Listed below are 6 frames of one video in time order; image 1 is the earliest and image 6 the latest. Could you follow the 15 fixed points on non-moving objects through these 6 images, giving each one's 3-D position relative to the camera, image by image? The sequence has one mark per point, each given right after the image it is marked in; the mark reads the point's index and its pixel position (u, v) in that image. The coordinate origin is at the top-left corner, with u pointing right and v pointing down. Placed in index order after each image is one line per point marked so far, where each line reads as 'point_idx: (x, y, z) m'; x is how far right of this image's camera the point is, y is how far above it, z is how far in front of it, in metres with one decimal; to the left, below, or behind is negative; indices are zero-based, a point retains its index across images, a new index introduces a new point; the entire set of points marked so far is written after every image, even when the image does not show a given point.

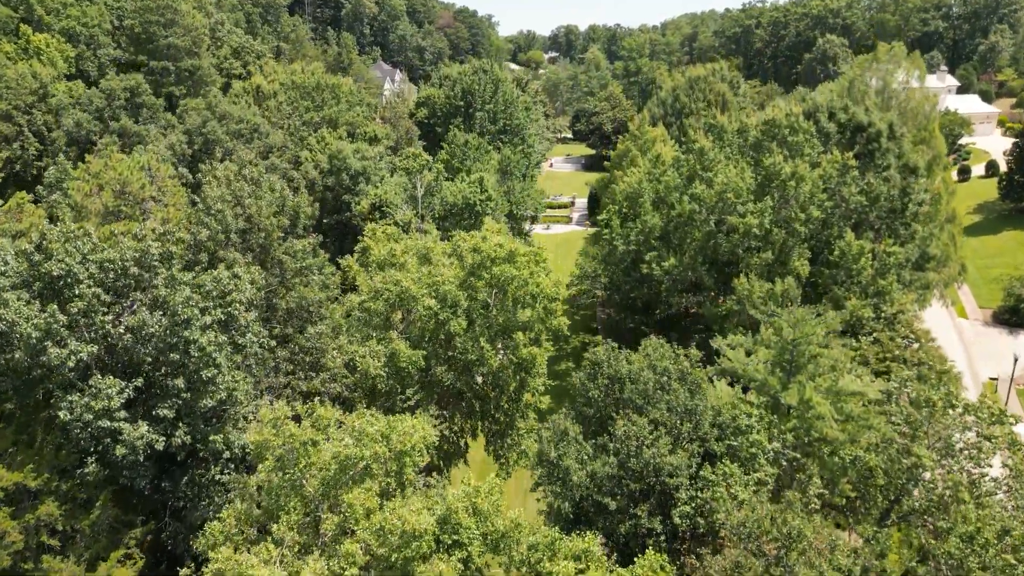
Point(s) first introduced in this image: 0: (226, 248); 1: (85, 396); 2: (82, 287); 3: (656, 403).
0: (-6.9, +0.9, +19.8) m
1: (-8.1, -2.0, +15.4) m
2: (-8.2, 0.0, +15.5) m
3: (+2.9, -2.3, +16.5) m
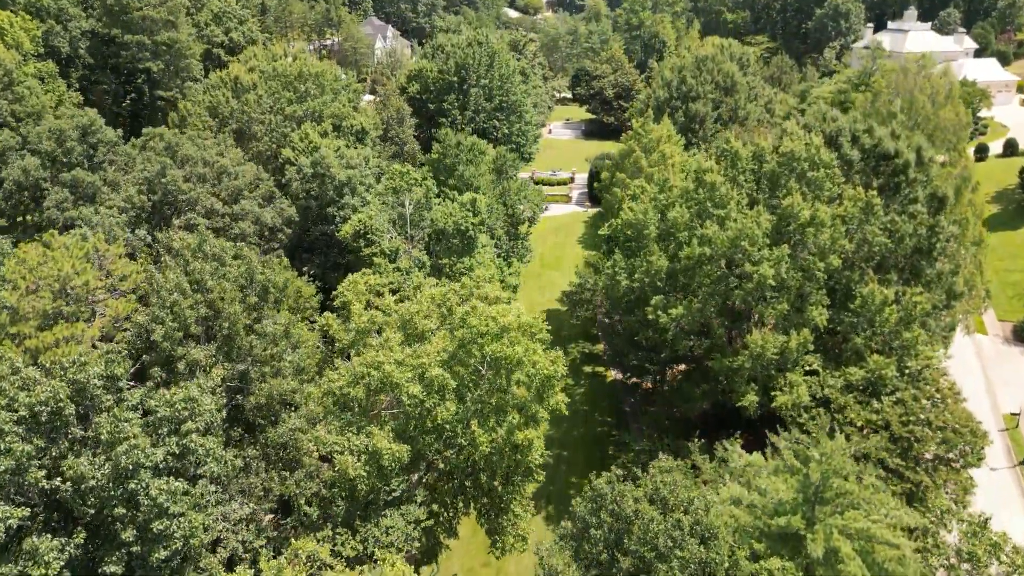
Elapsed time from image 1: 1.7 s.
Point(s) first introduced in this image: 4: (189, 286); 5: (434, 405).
0: (-7.1, -1.3, +17.7) m
1: (-8.2, -4.6, +13.6) m
2: (-8.4, -2.5, +13.5) m
3: (+2.8, -4.8, +14.7) m
4: (-7.3, 0.0, +18.4) m
5: (-1.9, -2.8, +19.6) m
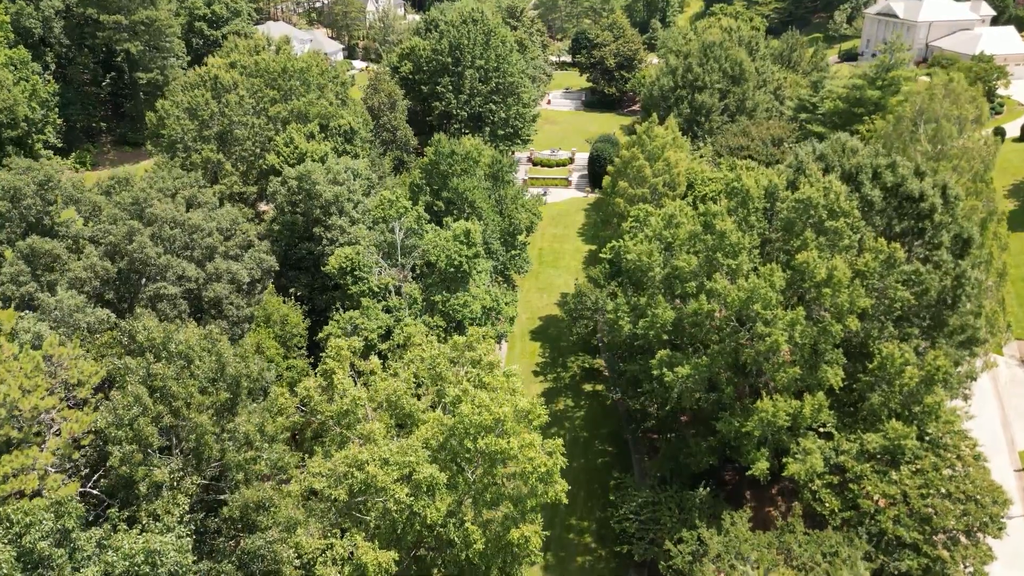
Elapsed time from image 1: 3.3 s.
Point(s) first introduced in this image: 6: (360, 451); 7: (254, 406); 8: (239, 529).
0: (-7.2, -3.6, +16.2) m
1: (-8.3, -7.2, +12.4) m
2: (-8.5, -5.1, +12.1) m
3: (+2.7, -7.2, +13.4) m
4: (-7.4, -2.2, +16.8) m
5: (-2.0, -5.0, +18.2) m
6: (-3.5, -3.8, +18.7) m
7: (-6.0, -2.7, +19.1) m
8: (-6.2, -5.5, +18.3) m
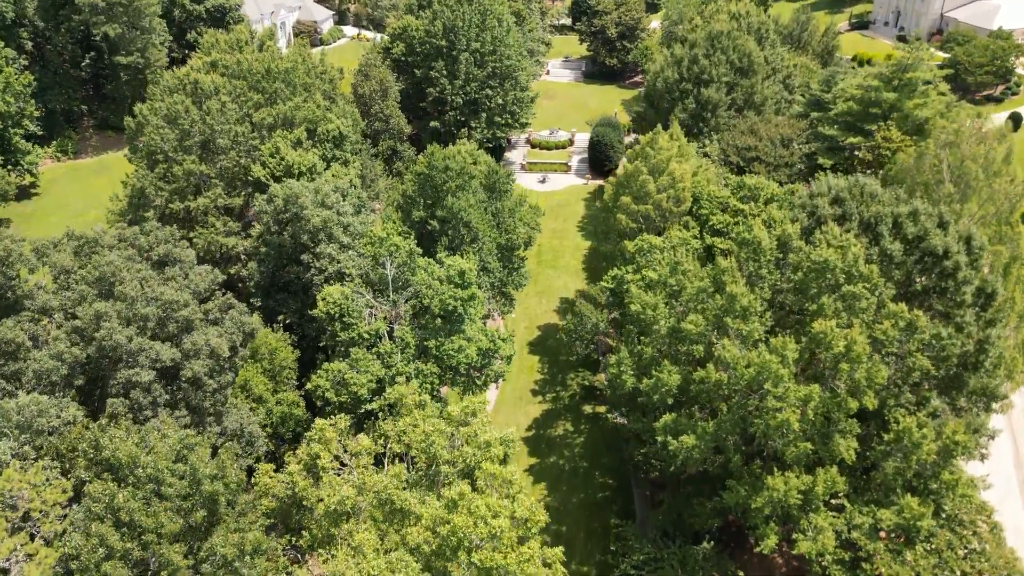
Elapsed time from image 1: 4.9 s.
0: (-7.3, -6.1, +15.1) m
1: (-8.4, -9.9, +11.5) m
2: (-8.5, -7.9, +11.2) m
3: (+2.6, -9.9, +12.6) m
4: (-7.5, -4.7, +15.6) m
5: (-2.1, -7.3, +17.2) m
6: (-3.6, -6.0, +17.7) m
7: (-6.1, -5.0, +18.0) m
8: (-6.2, -7.8, +17.4) m
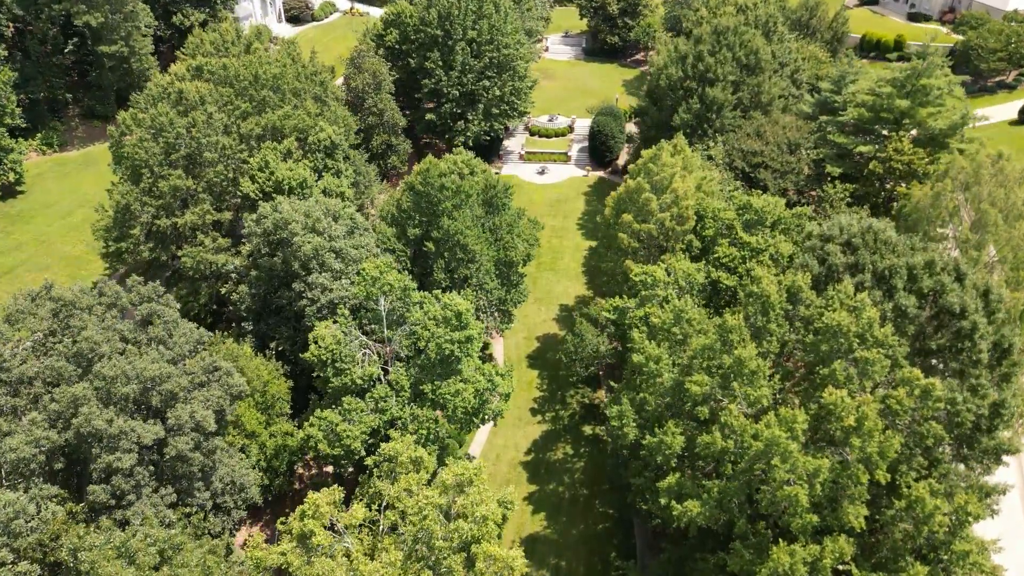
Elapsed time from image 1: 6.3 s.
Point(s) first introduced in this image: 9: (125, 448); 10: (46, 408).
0: (-7.3, -8.2, +14.5) m
1: (-8.4, -12.3, +11.2) m
2: (-8.5, -10.3, +10.7) m
3: (+2.6, -12.1, +12.3) m
4: (-7.5, -6.8, +15.0) m
5: (-2.1, -9.3, +16.7) m
6: (-3.6, -8.0, +17.1) m
7: (-6.2, -7.0, +17.3) m
8: (-6.2, -9.8, +16.9) m
9: (-9.3, -3.7, +19.5) m
10: (-11.8, -2.4, +20.8) m
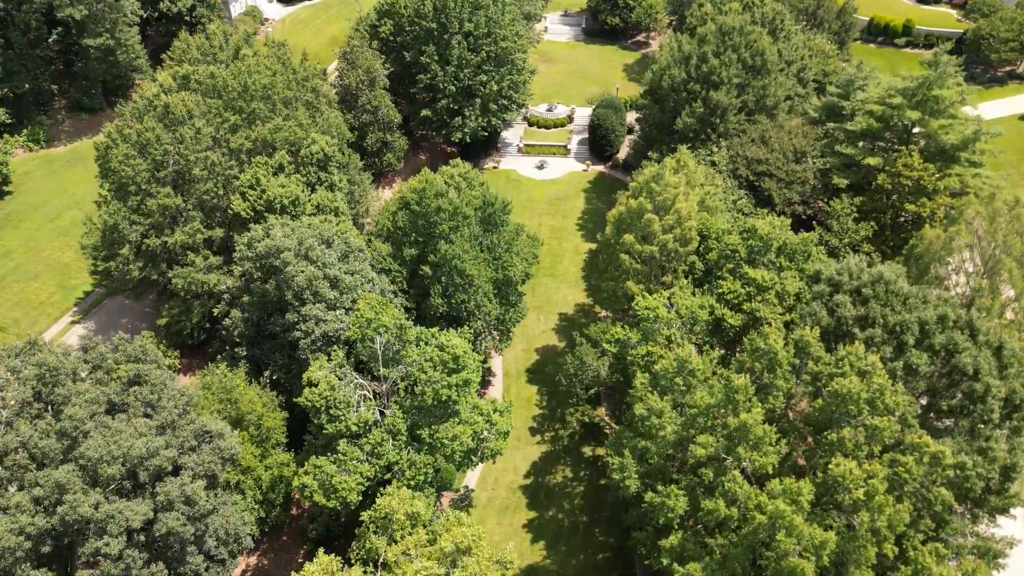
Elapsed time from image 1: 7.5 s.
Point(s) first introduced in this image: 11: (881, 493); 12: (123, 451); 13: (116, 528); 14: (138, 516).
0: (-7.3, -10.3, +14.2) m
1: (-8.4, -14.5, +11.1) m
2: (-8.5, -12.5, +10.5) m
3: (+2.6, -14.3, +12.2) m
4: (-7.5, -8.8, +14.6) m
5: (-2.1, -11.2, +16.5) m
6: (-3.6, -9.9, +16.8) m
7: (-6.2, -8.9, +17.0) m
8: (-6.2, -11.7, +16.7) m
9: (-9.3, -5.5, +18.9) m
10: (-11.8, -4.1, +20.2) m
11: (+9.0, -5.0, +19.9) m
12: (-9.9, -3.7, +20.6) m
13: (-9.3, -5.4, +19.0) m
14: (-8.9, -5.3, +19.3) m
